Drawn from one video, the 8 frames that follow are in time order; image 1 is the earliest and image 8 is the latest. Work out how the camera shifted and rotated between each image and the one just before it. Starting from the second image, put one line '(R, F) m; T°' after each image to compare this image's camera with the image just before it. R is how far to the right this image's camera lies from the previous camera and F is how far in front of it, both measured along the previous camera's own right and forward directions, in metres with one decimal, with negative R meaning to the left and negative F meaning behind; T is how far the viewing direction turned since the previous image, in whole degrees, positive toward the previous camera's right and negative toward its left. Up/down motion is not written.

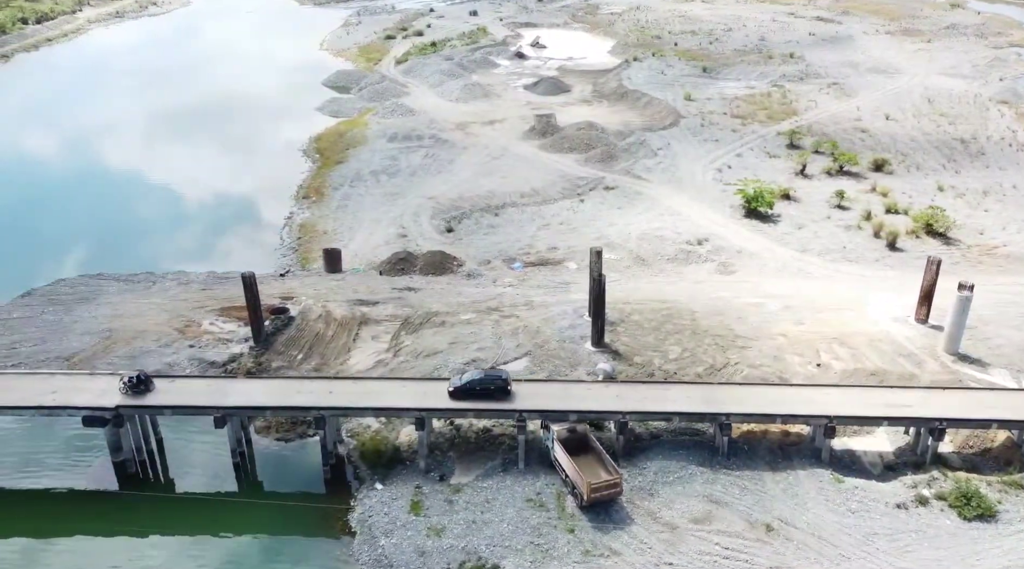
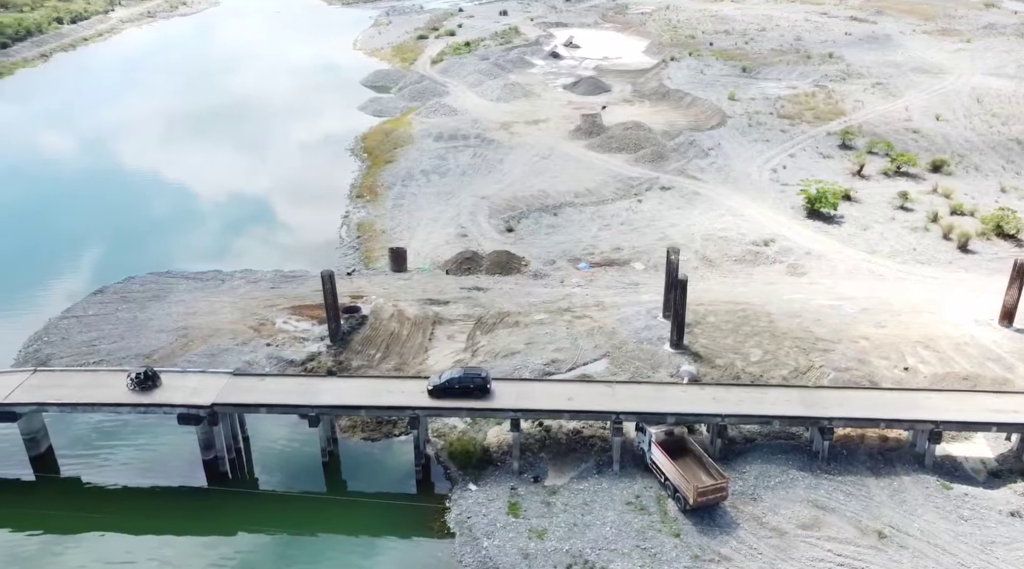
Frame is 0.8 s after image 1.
(-2.5, +0.2) m; -1°
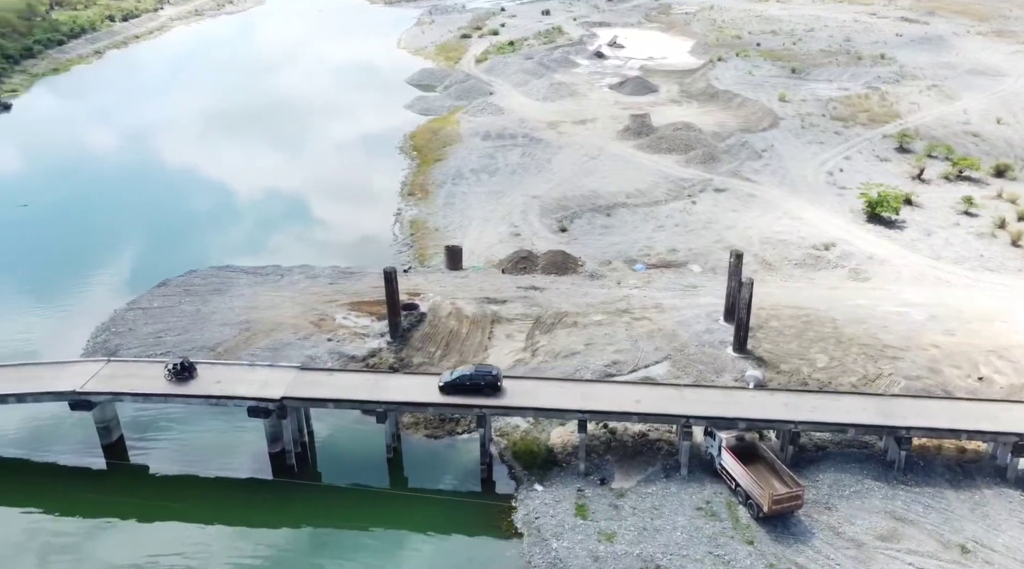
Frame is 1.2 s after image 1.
(-1.1, +0.2) m; -2°
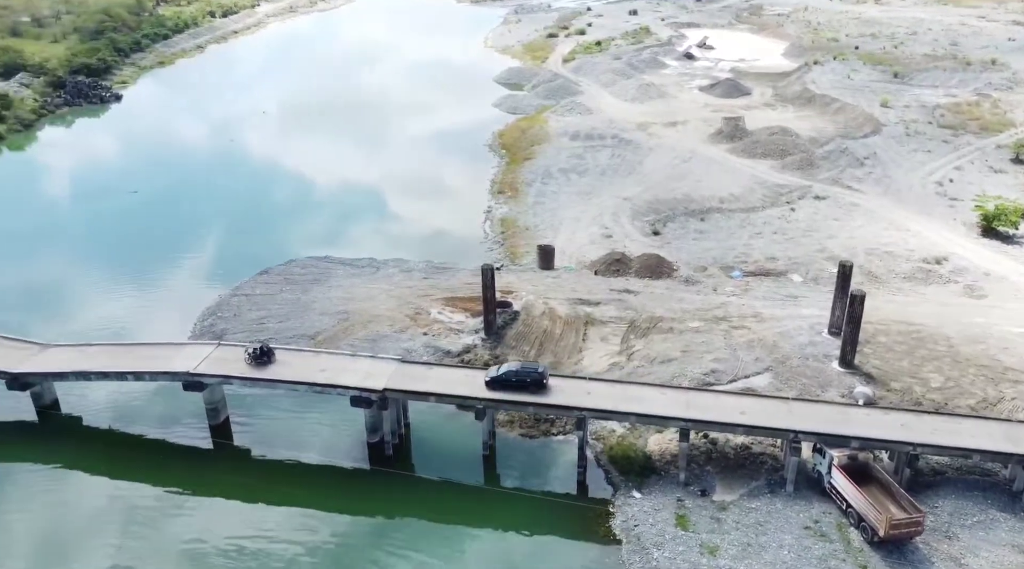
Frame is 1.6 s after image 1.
(-1.1, +0.4) m; -5°
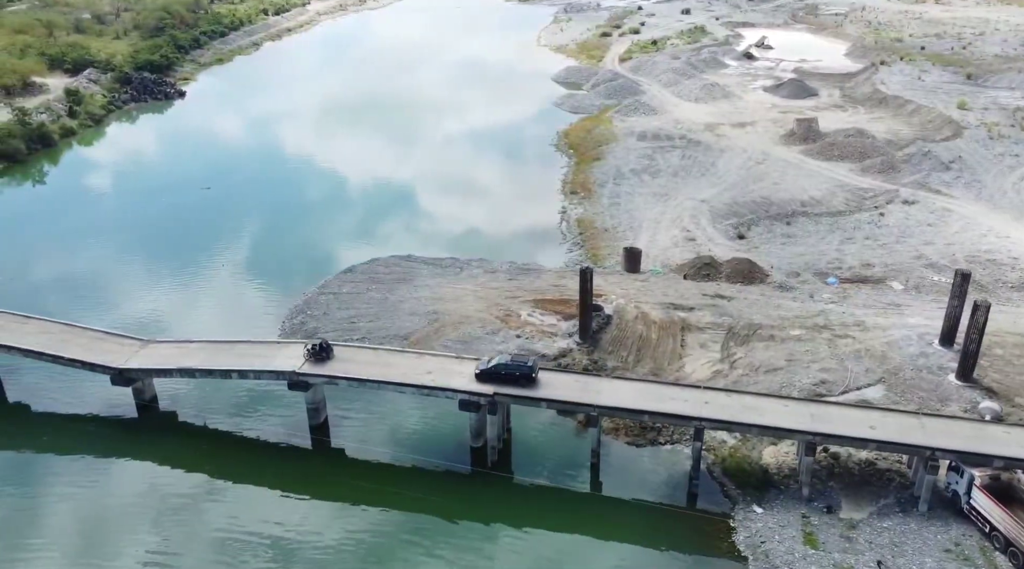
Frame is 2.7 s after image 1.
(-2.7, +0.7) m; -2°
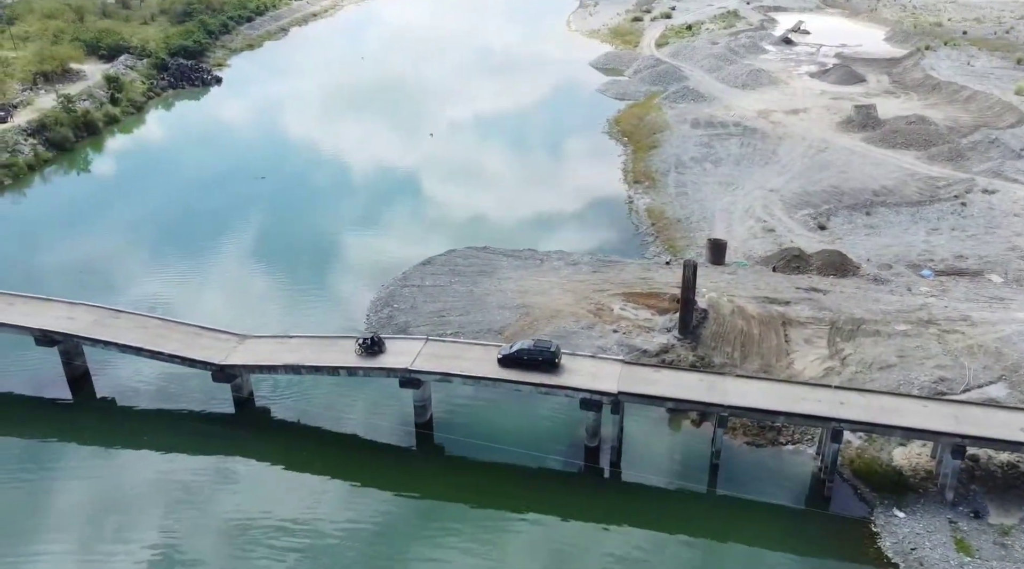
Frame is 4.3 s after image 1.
(-3.9, +0.9) m; -1°
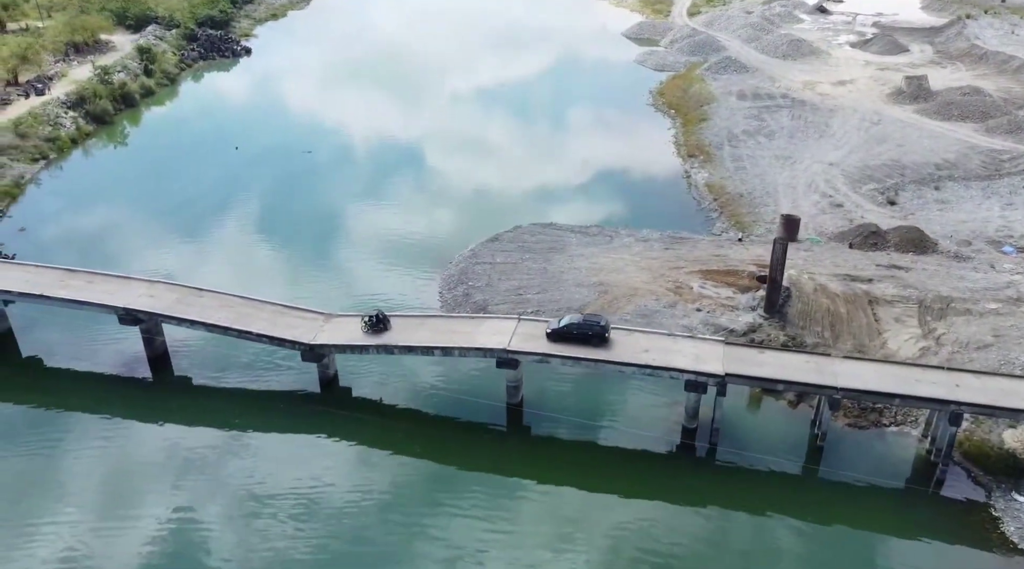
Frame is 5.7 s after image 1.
(-3.2, +0.6) m; -1°
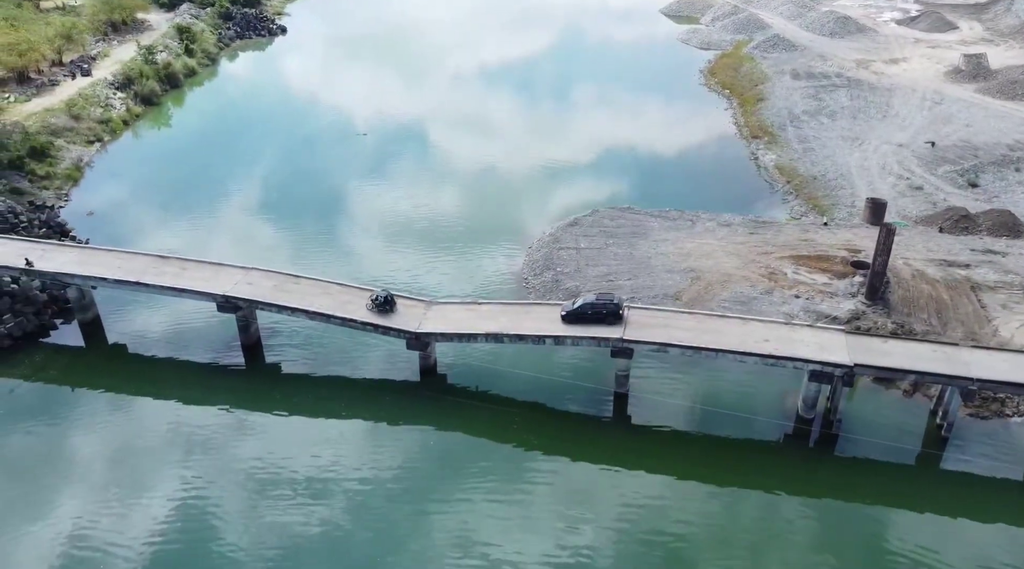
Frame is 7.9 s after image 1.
(-3.7, +0.5) m; -1°
